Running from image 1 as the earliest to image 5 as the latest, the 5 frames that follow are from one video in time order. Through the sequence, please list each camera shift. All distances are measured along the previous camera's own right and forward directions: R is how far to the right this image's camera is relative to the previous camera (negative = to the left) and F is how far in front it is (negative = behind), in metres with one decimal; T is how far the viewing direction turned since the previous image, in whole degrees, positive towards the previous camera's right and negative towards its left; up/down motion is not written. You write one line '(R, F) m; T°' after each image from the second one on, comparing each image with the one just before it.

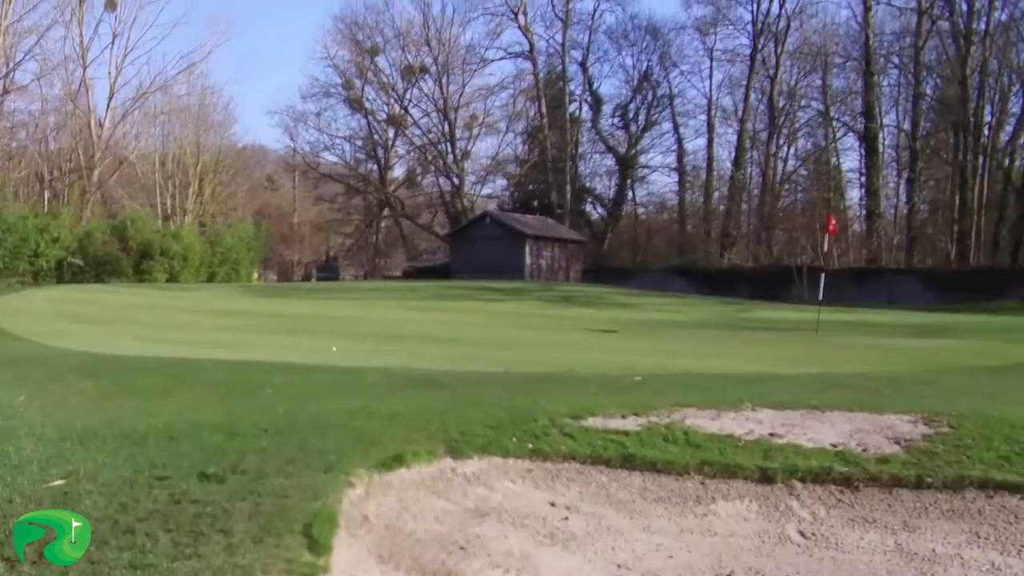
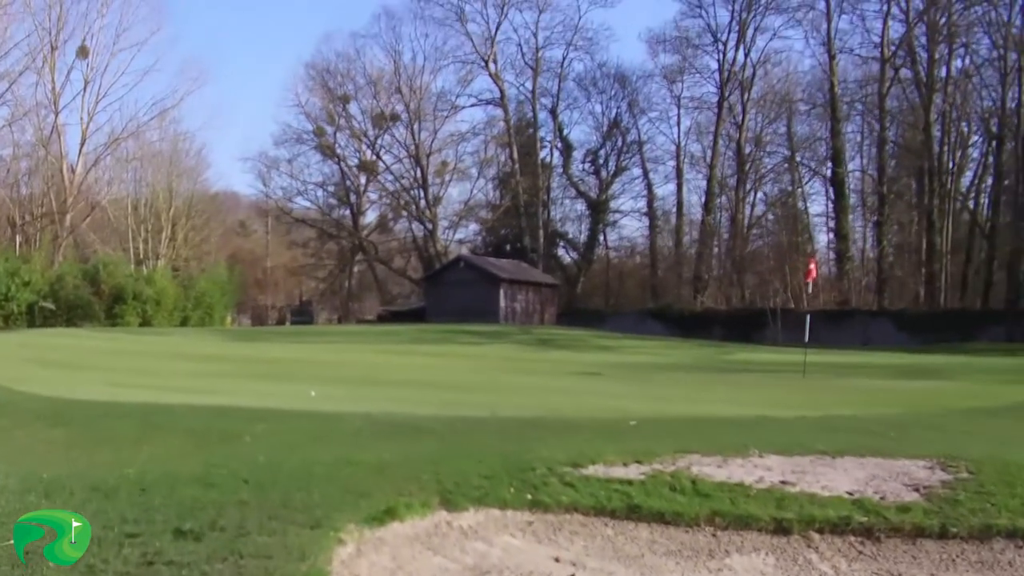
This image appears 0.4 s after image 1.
(-0.1, +0.4) m; +1°
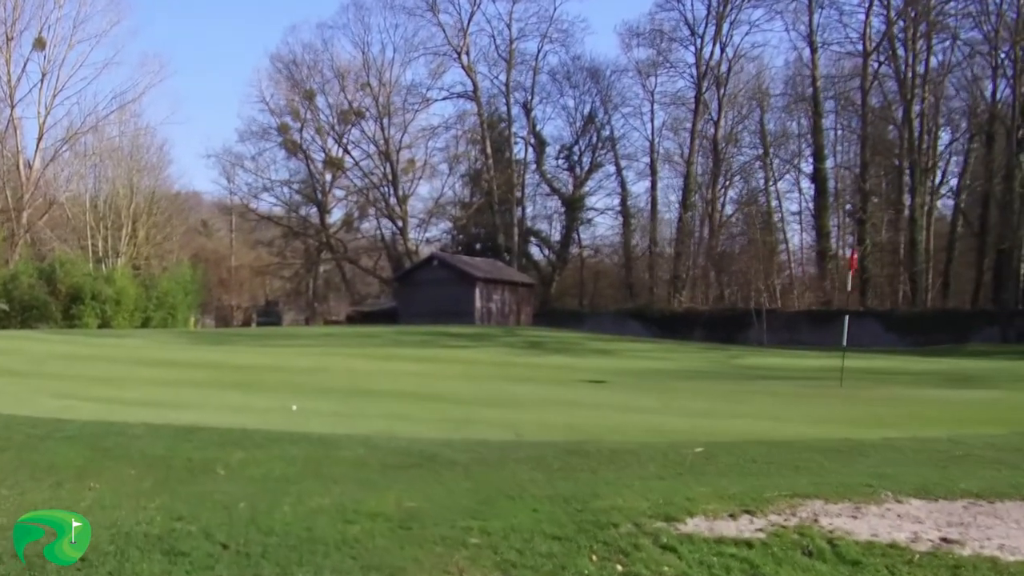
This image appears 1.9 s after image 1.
(-0.3, +1.7) m; +1°
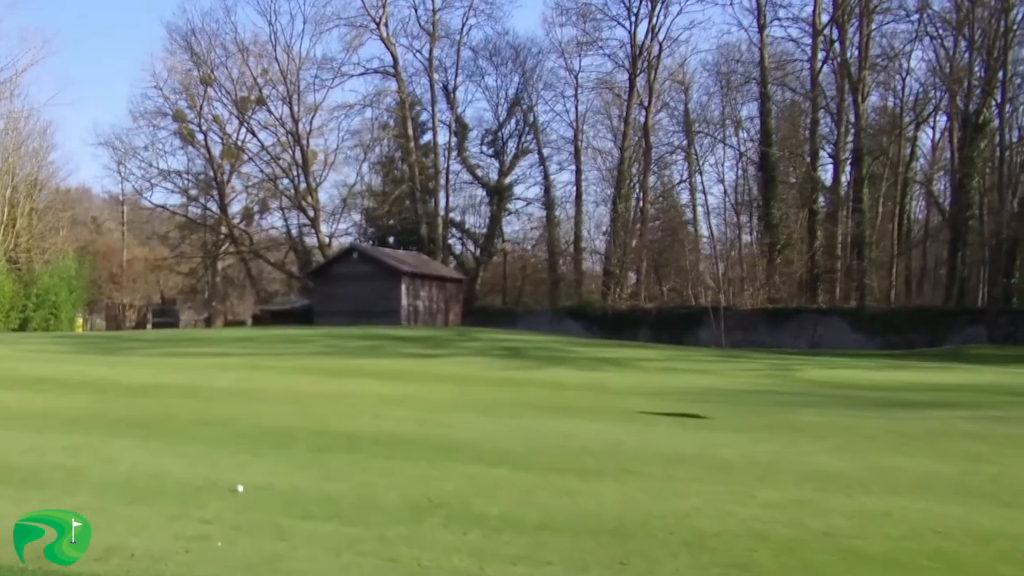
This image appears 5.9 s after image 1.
(-0.8, +4.6) m; +4°
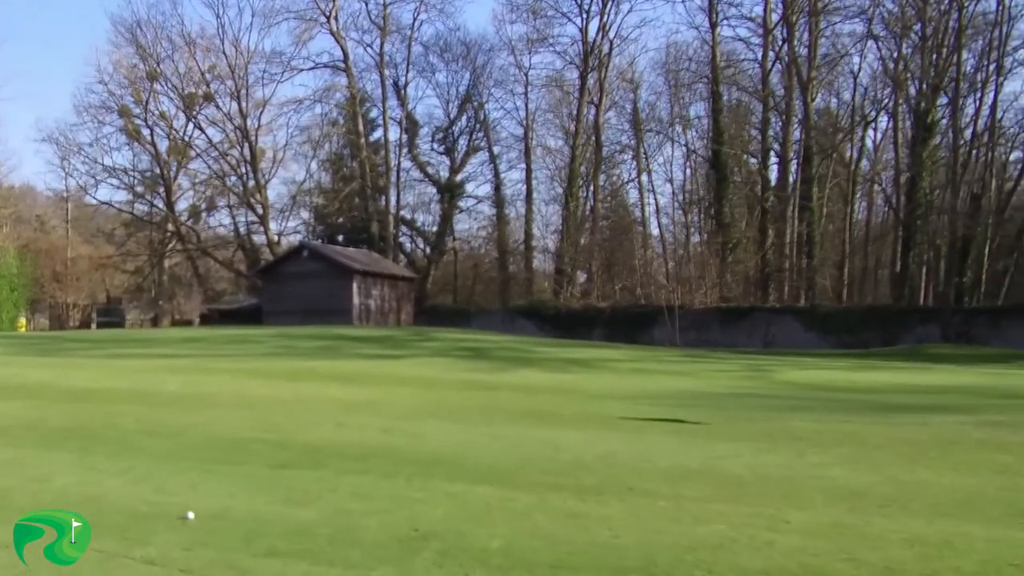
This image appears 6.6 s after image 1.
(-0.2, +0.6) m; +2°
